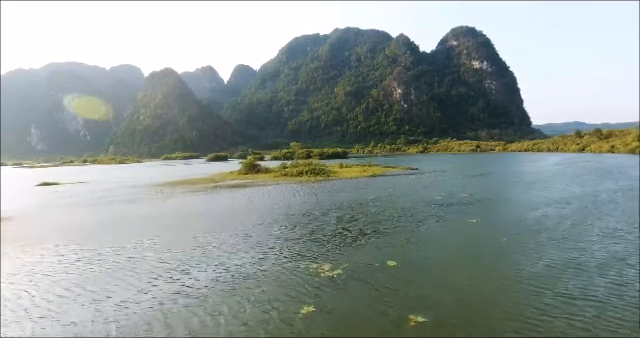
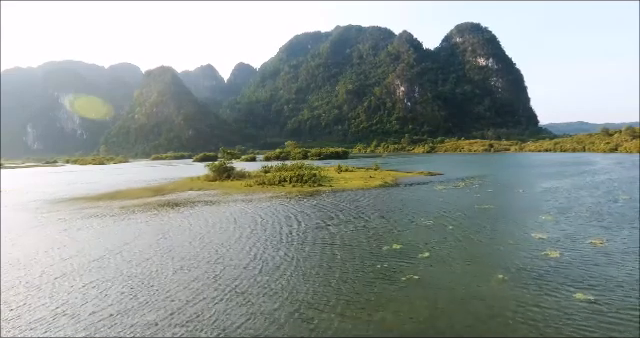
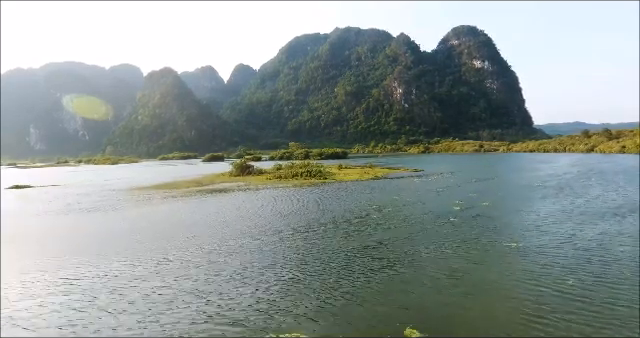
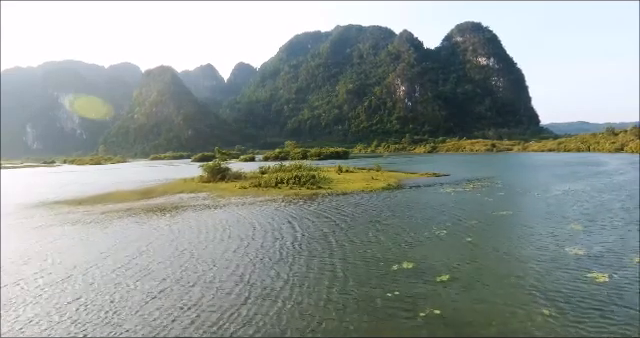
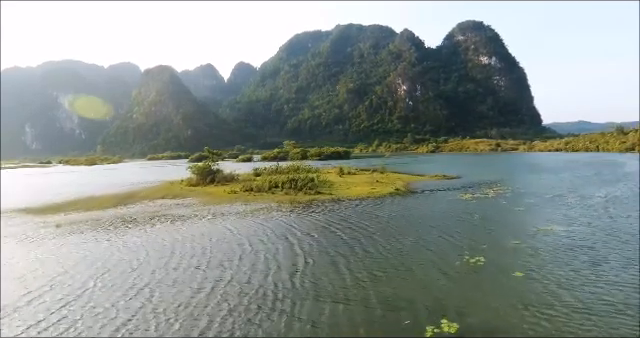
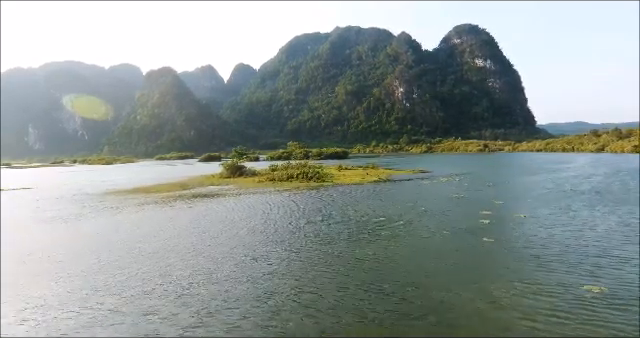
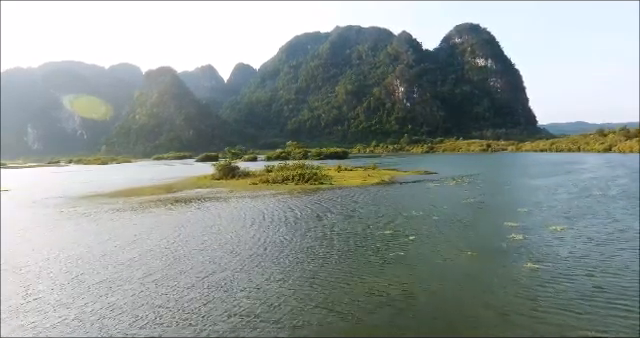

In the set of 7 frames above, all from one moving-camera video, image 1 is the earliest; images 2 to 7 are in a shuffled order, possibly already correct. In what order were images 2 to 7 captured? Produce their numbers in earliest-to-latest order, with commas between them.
3, 6, 7, 2, 4, 5
